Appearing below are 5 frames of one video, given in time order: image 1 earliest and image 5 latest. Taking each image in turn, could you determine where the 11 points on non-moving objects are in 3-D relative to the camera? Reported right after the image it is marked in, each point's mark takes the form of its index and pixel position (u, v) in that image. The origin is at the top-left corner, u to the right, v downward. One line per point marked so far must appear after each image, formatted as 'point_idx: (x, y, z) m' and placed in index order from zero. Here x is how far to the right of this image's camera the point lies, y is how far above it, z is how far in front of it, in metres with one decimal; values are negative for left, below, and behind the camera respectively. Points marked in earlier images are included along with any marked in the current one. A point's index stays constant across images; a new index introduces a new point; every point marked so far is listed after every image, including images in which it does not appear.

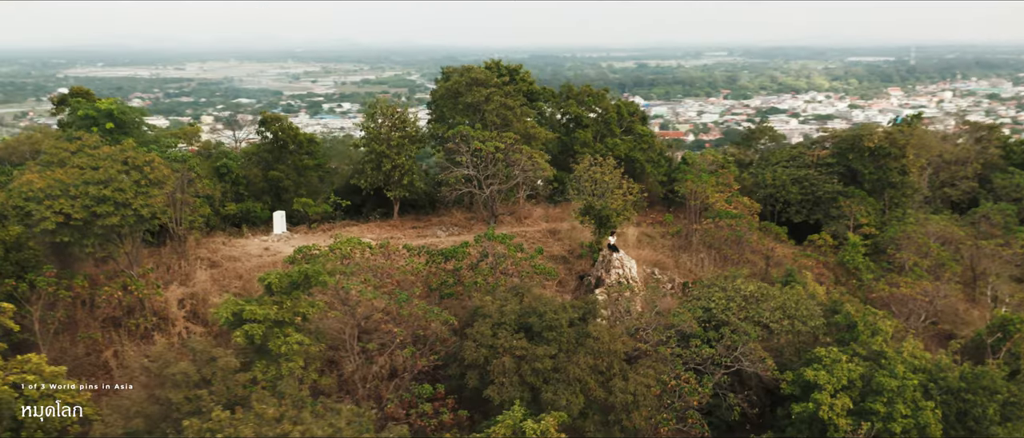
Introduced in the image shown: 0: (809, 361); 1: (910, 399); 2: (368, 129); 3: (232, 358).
0: (+1.9, -0.9, +5.9) m
1: (+2.3, -1.1, +5.6) m
2: (-1.0, +0.8, +7.7) m
3: (-1.3, -0.7, +4.4) m
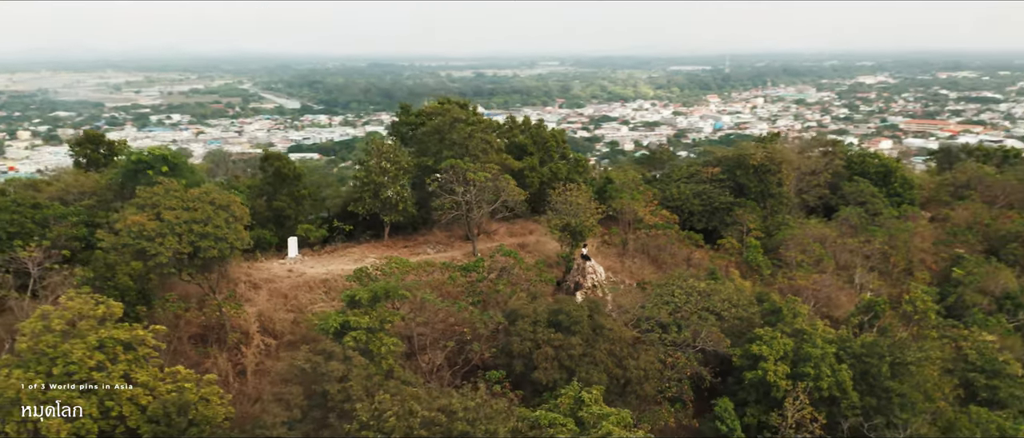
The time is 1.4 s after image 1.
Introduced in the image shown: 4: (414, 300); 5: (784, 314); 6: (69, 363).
0: (+1.9, -1.0, +7.6) m
1: (+2.5, -1.1, +7.4) m
2: (-1.3, +0.6, +8.9) m
3: (-0.9, -0.8, +5.6) m
4: (-0.6, -0.6, +6.6) m
5: (+2.4, -0.8, +8.1) m
6: (-2.4, -0.8, +5.2) m
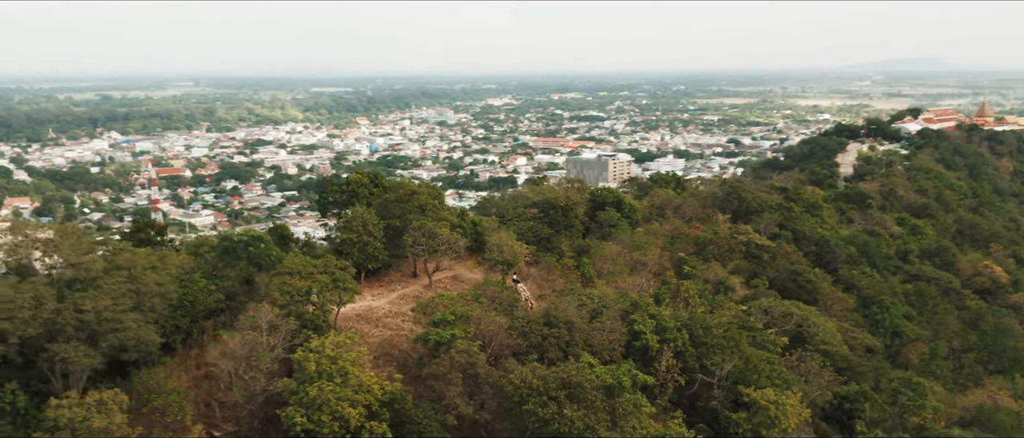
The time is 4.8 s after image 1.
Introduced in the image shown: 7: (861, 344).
0: (+1.5, -1.3, +12.3) m
1: (+2.1, -1.5, +12.3) m
2: (-2.0, -0.1, +12.2) m
3: (-0.3, -1.3, +9.3) m
4: (-0.5, -1.1, +10.4) m
5: (+1.7, -1.2, +12.8) m
6: (-1.5, -1.4, +8.4) m
7: (+6.4, -2.3, +17.3) m
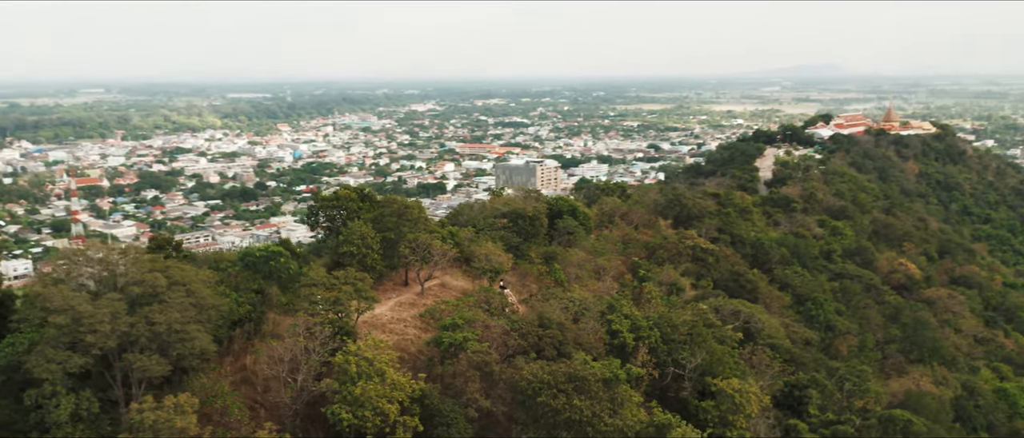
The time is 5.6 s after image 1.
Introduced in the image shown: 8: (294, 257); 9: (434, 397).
0: (+1.4, -1.5, +13.5) m
1: (+1.9, -1.6, +13.5) m
2: (-2.2, -0.3, +13.1) m
3: (-0.3, -1.5, +10.4) m
4: (-0.5, -1.2, +11.4) m
5: (+1.5, -1.3, +14.1) m
6: (-1.3, -1.5, +9.3) m
7: (+5.7, -2.4, +18.9) m
8: (-2.8, -0.5, +12.2) m
9: (-0.8, -1.9, +9.8) m
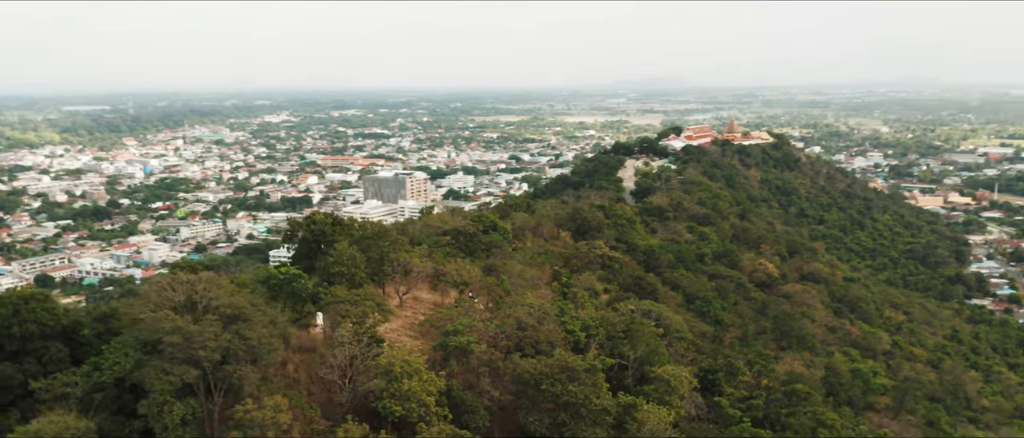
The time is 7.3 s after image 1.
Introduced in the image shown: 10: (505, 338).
0: (+0.8, -1.8, +15.9) m
1: (+1.4, -1.9, +16.0) m
2: (-2.6, -0.6, +14.9) m
3: (-0.3, -1.8, +12.5) m
4: (-0.7, -1.5, +13.5) m
5: (+0.9, -1.6, +16.4) m
6: (-1.2, -1.8, +11.3) m
7: (+4.3, -2.6, +21.9) m
8: (-3.1, -0.9, +13.9) m
9: (-0.7, -2.2, +11.9) m
10: (-0.1, -1.7, +13.6) m
